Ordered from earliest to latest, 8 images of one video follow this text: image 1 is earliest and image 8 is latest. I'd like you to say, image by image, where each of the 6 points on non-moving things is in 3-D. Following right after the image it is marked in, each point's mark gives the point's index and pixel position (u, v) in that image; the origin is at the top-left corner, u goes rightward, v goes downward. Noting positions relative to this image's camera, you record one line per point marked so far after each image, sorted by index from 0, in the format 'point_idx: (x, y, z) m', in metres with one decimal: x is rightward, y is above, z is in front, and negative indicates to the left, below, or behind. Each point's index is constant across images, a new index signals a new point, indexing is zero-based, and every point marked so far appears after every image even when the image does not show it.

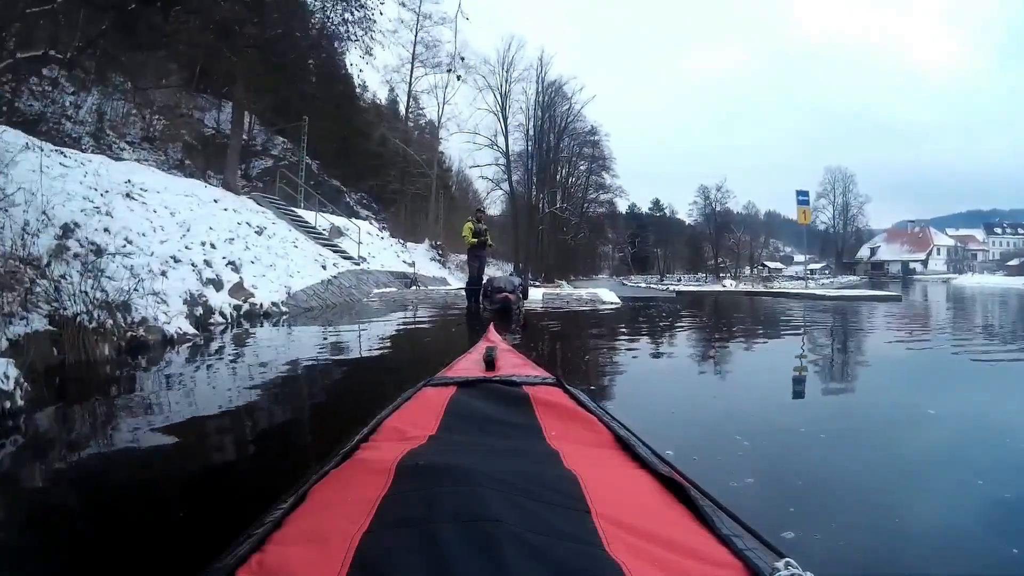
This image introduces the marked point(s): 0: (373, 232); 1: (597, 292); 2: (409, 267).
0: (-4.8, +2.0, +18.5) m
1: (+2.2, -0.2, +14.4) m
2: (-3.5, +0.7, +17.9) m
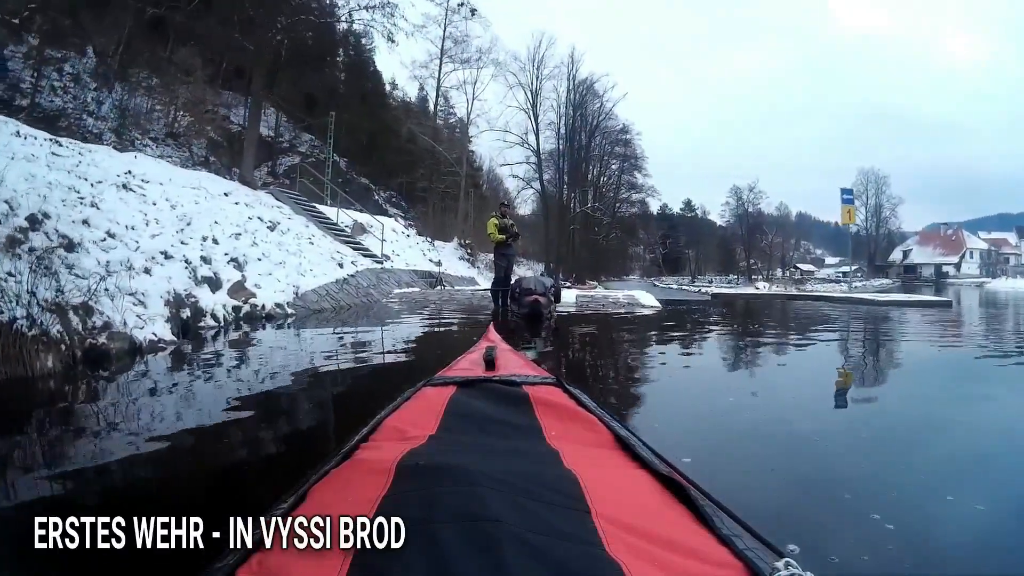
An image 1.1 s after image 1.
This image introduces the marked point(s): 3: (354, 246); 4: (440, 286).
0: (-3.8, +2.0, +18.2) m
1: (+3.0, -0.2, +13.7) m
2: (-2.6, +0.7, +17.5) m
3: (-4.0, +1.0, +13.6) m
4: (-2.1, +0.1, +15.2) m
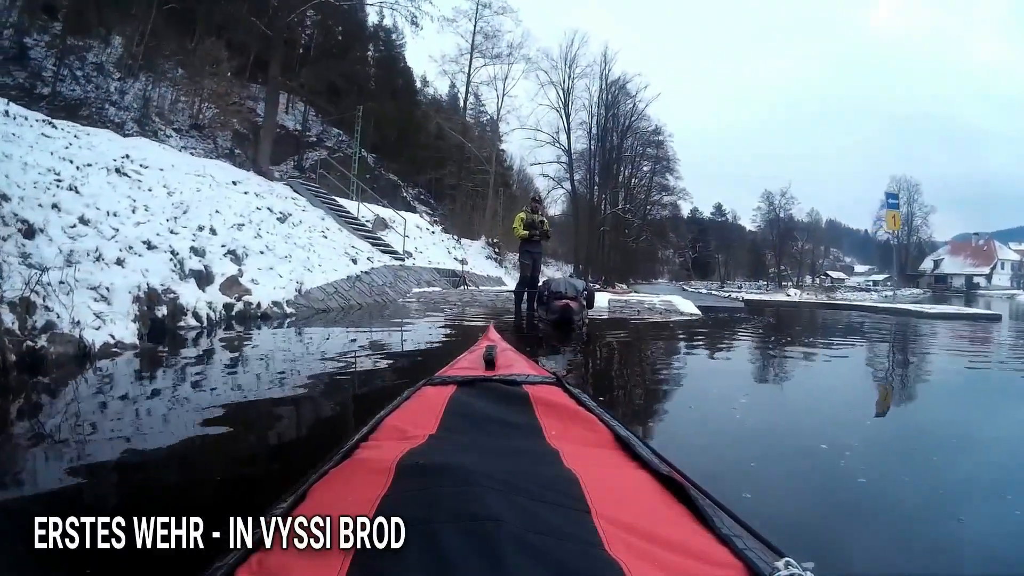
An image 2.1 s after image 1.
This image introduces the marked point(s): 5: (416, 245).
0: (-2.9, +2.0, +17.9) m
1: (+3.6, -0.3, +13.0) m
2: (-1.7, +0.7, +17.1) m
3: (-3.3, +1.1, +13.3) m
4: (-1.3, +0.1, +14.8) m
5: (-2.8, +1.2, +15.8) m
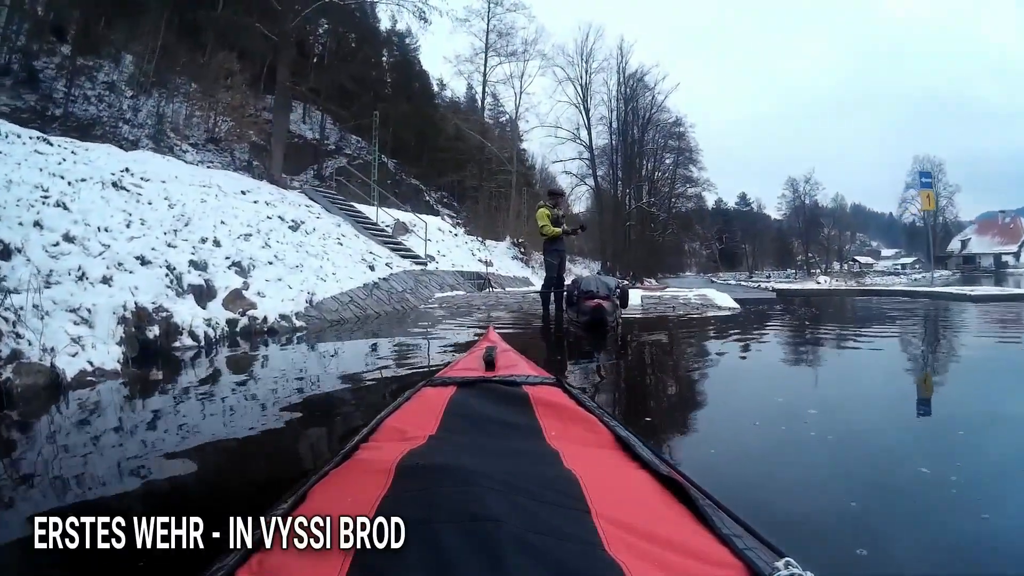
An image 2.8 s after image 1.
0: (-2.1, +1.9, +17.6) m
1: (+4.3, -0.1, +12.5) m
2: (-0.9, +0.7, +16.8) m
3: (-2.7, +0.9, +13.1) m
4: (-0.6, 0.0, +14.5) m
5: (-2.1, +1.1, +15.5) m
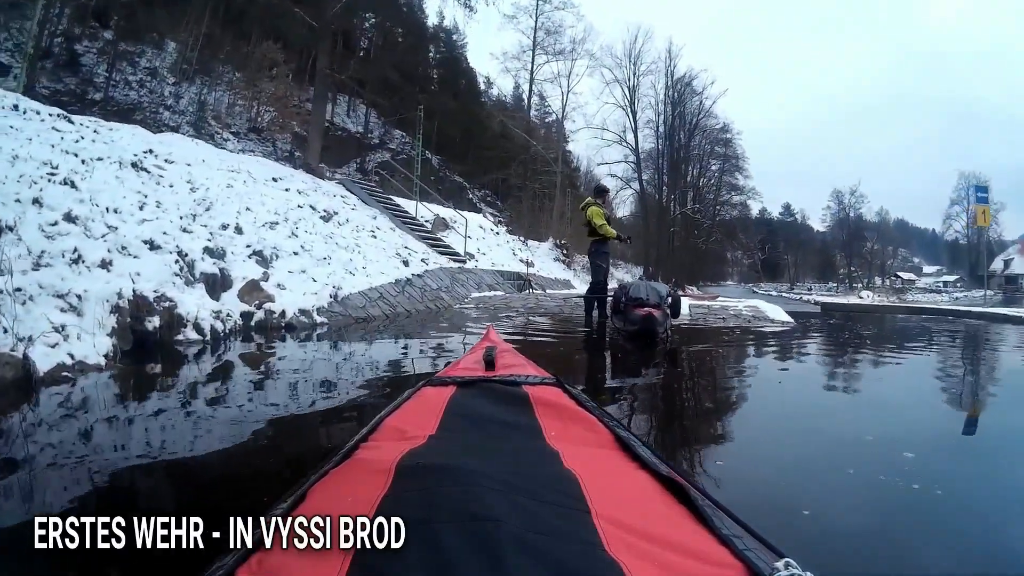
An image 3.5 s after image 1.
0: (-0.8, +1.9, +17.3) m
1: (+5.1, -0.3, +11.7) m
2: (+0.3, +0.6, +16.4) m
3: (-1.8, +1.0, +12.9) m
4: (+0.4, 0.0, +14.1) m
5: (-0.9, +1.1, +15.2) m
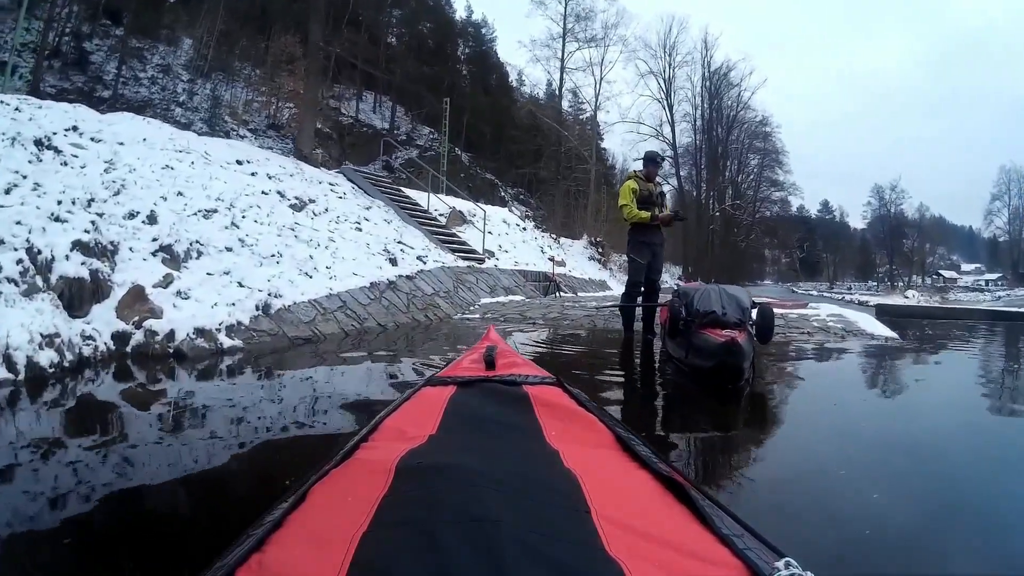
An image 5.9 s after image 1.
0: (+0.2, +1.8, +16.4) m
1: (+5.7, -0.3, +10.4) m
2: (+1.2, +0.6, +15.4) m
3: (-1.1, +0.9, +12.0) m
4: (+1.1, -0.1, +13.1) m
5: (-0.1, +1.1, +14.3) m
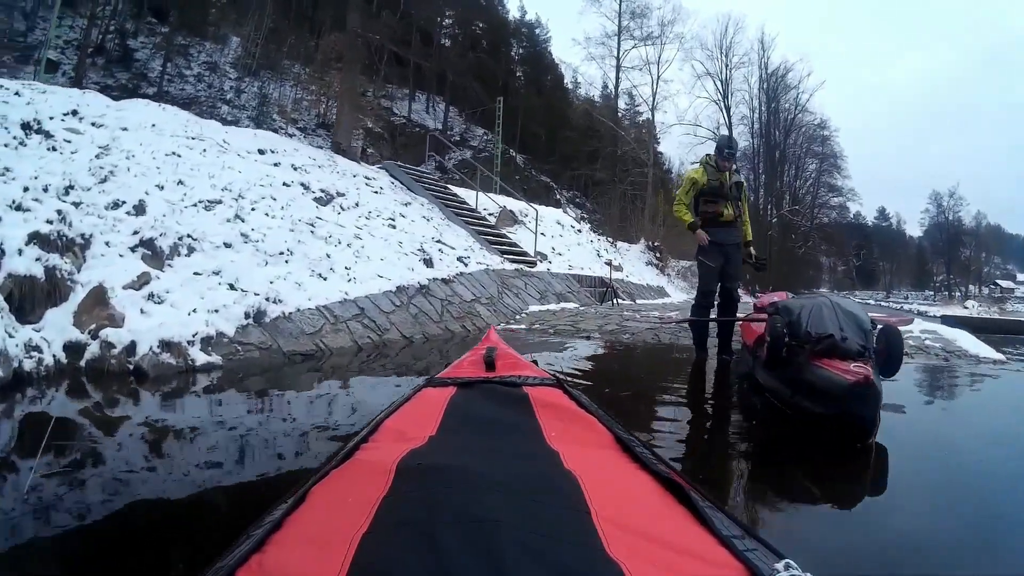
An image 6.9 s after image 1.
0: (+1.7, +1.7, +15.8) m
1: (+6.6, -0.4, +9.3) m
2: (+2.6, +0.4, +14.7) m
3: (0.0, +0.8, +11.6) m
4: (+2.3, -0.2, +12.4) m
5: (+1.2, +0.9, +13.7) m
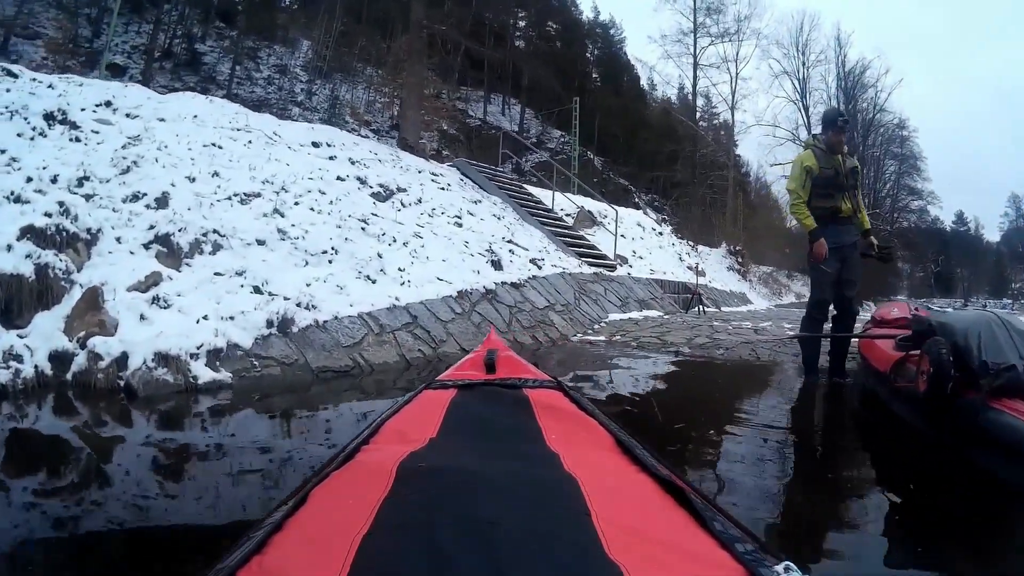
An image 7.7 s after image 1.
0: (+3.7, +1.5, +15.0) m
1: (+7.7, -0.5, +7.9) m
2: (+4.5, +0.2, +13.8) m
3: (+1.4, +0.7, +11.0) m
4: (+3.9, -0.4, +11.5) m
5: (+3.0, +0.8, +13.0) m
